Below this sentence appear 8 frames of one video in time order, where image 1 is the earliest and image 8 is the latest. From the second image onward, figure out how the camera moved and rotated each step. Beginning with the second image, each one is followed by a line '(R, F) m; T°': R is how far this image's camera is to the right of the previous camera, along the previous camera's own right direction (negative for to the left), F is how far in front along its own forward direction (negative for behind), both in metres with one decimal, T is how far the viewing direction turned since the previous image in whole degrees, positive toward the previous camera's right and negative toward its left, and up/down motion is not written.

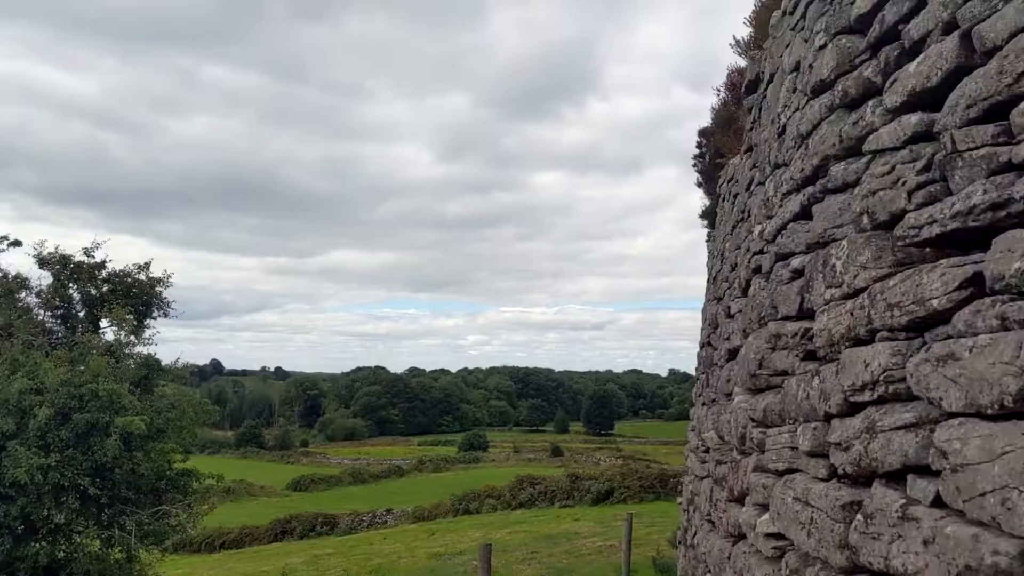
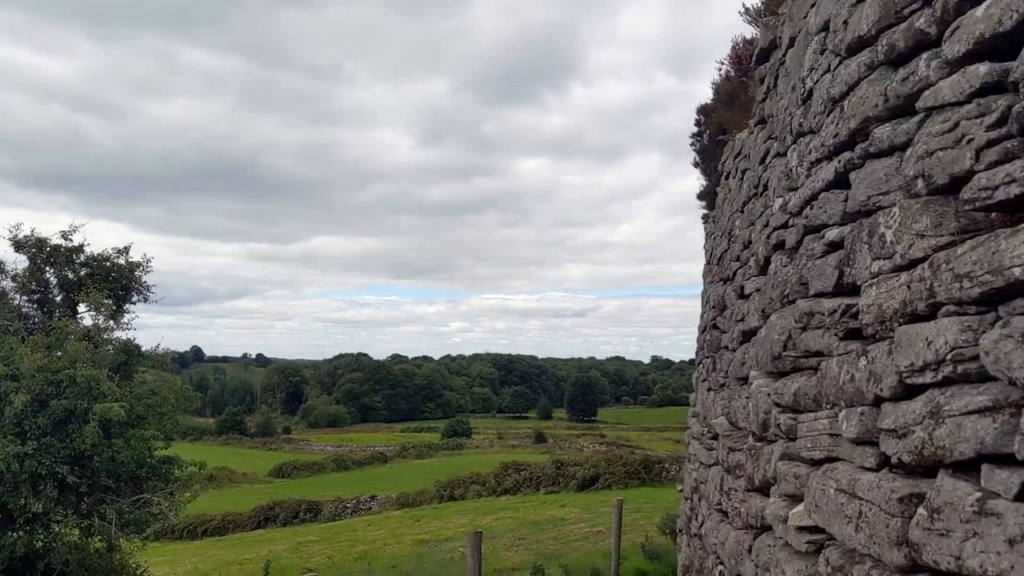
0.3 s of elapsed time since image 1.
(-0.1, +0.2) m; +1°
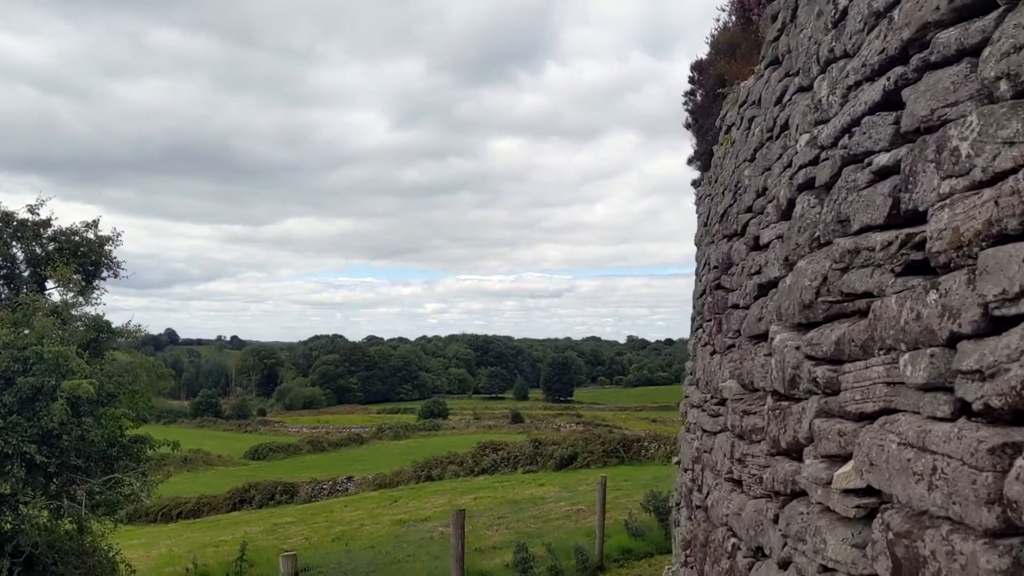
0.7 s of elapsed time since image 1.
(-0.1, +0.3) m; +2°
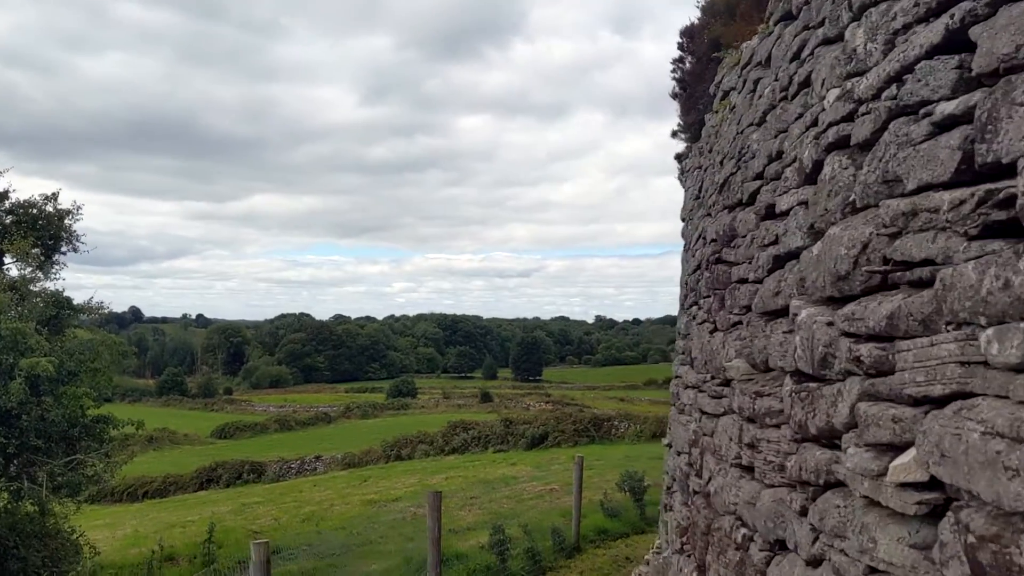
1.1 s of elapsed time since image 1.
(-0.1, +0.3) m; +3°
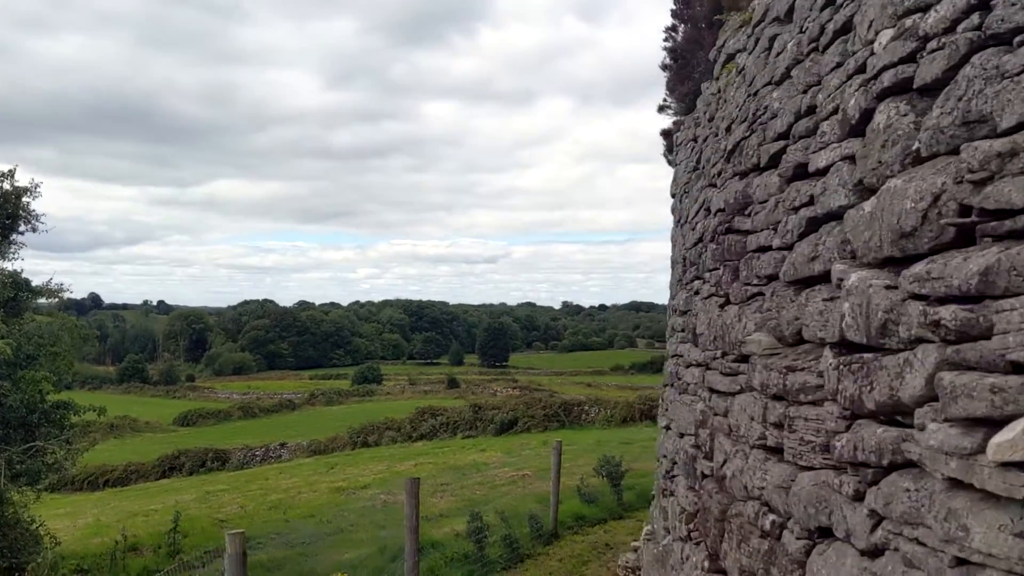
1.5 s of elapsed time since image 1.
(-0.2, +0.3) m; +3°
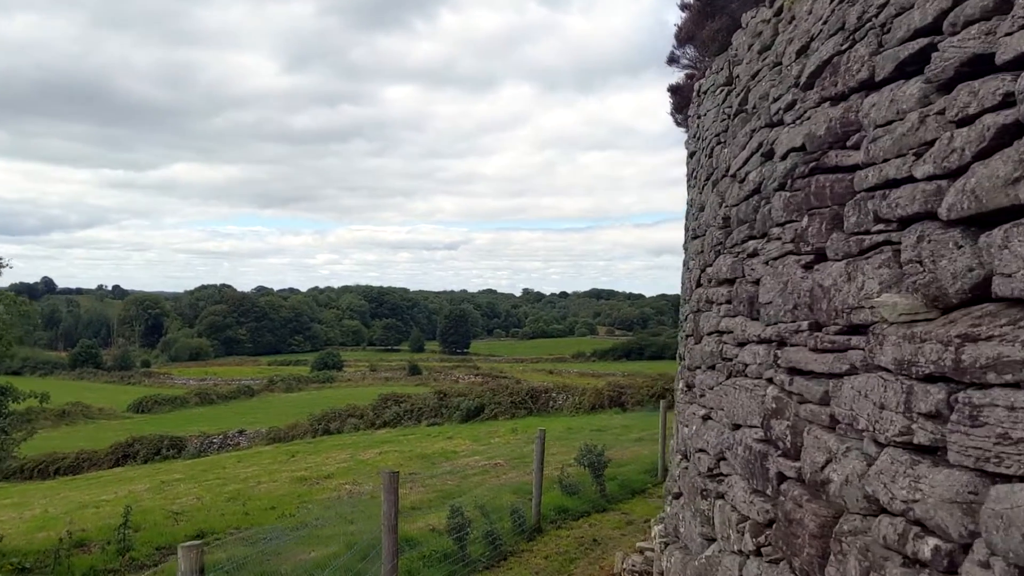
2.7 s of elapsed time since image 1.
(-0.3, +0.8) m; +3°
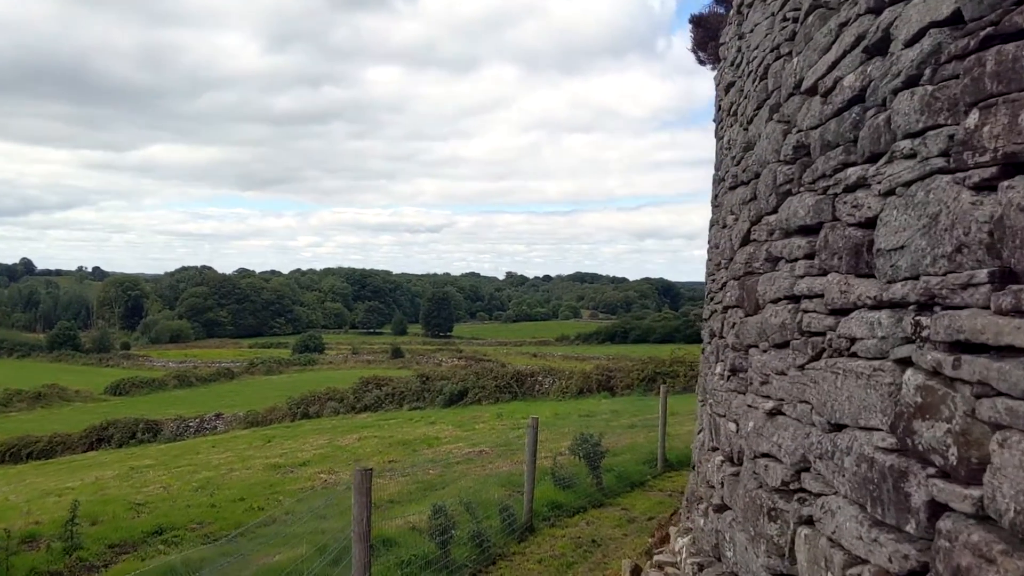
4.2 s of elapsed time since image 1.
(-0.1, +1.1) m; +1°
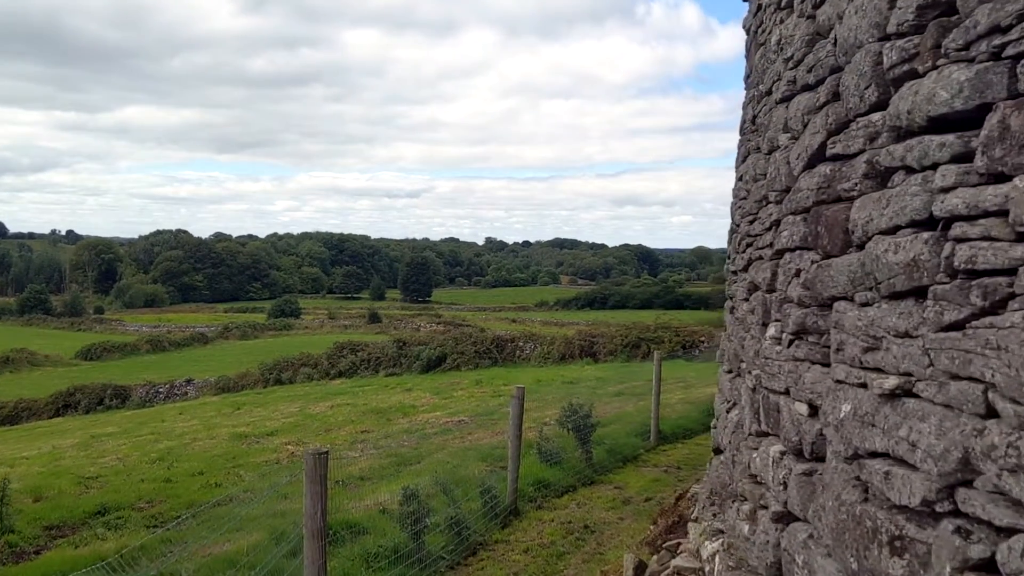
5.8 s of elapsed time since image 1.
(-0.1, +1.1) m; +2°
